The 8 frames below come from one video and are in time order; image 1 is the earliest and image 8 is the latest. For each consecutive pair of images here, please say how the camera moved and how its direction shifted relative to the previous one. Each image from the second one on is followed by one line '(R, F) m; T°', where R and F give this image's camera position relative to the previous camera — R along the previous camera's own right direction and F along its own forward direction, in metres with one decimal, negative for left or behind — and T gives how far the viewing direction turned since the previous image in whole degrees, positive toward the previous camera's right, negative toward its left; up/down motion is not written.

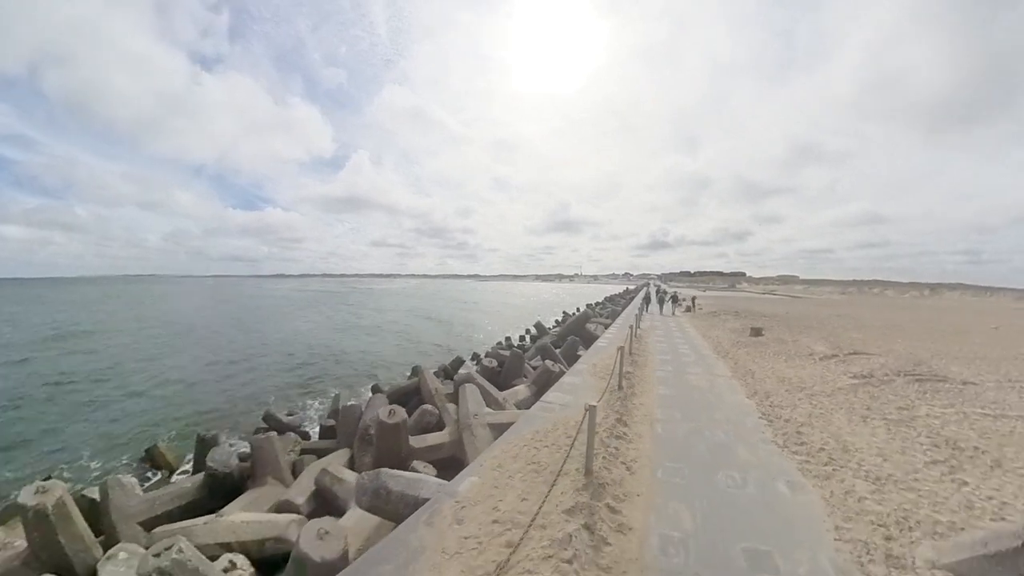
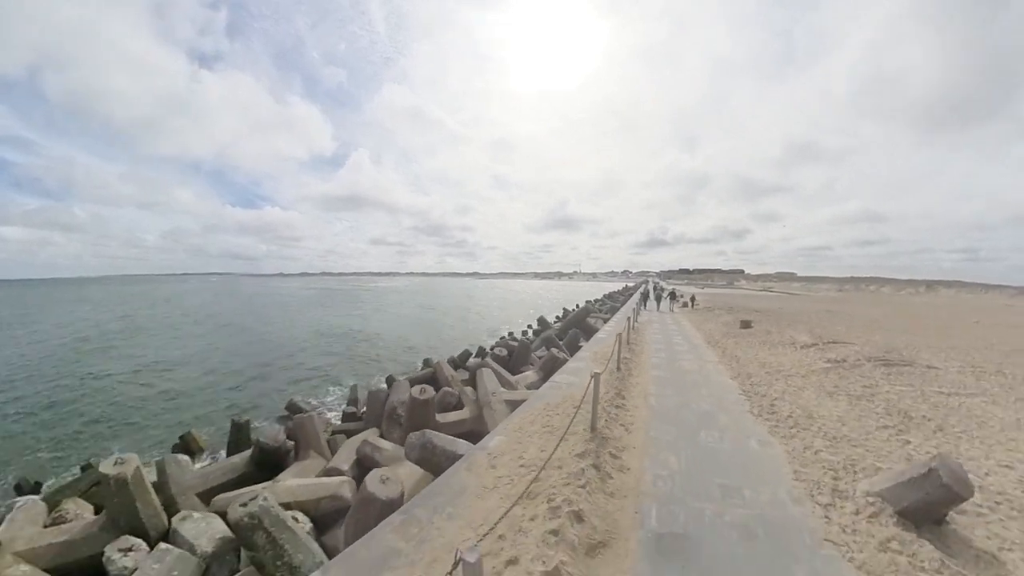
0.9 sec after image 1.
(-0.2, -1.0) m; 0°
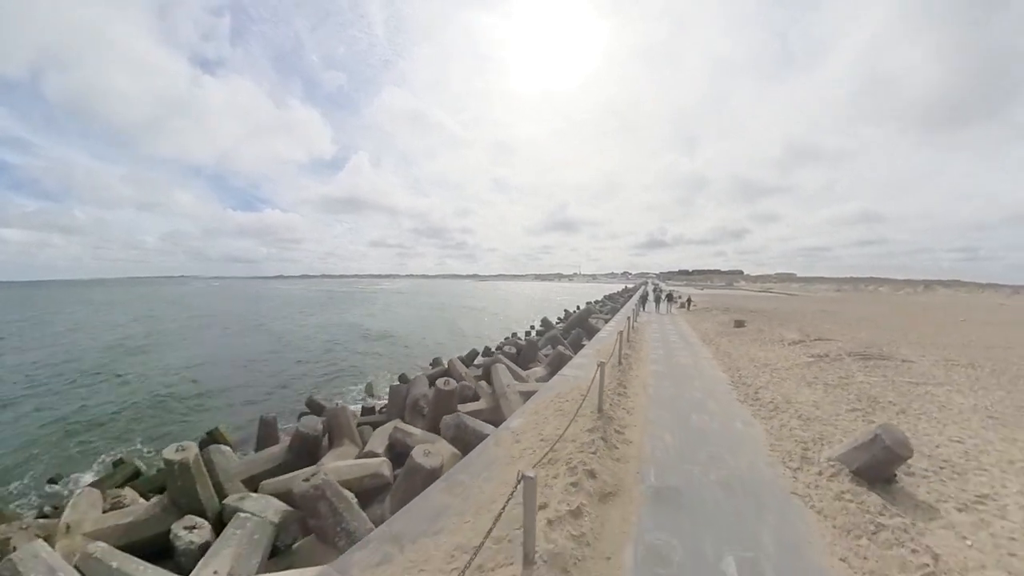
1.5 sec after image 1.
(-0.3, -0.9) m; 0°
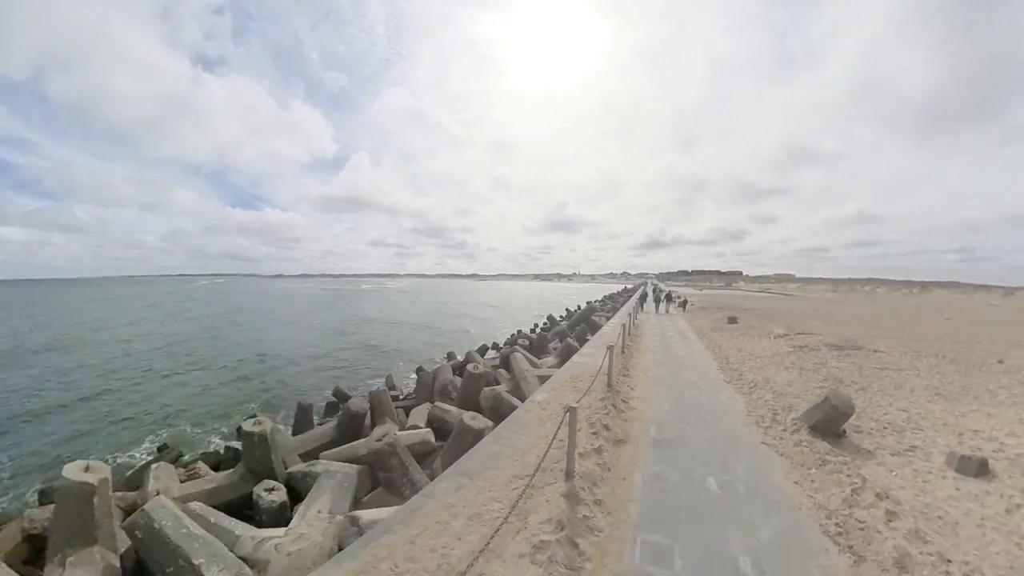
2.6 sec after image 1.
(-0.5, -1.3) m; 0°
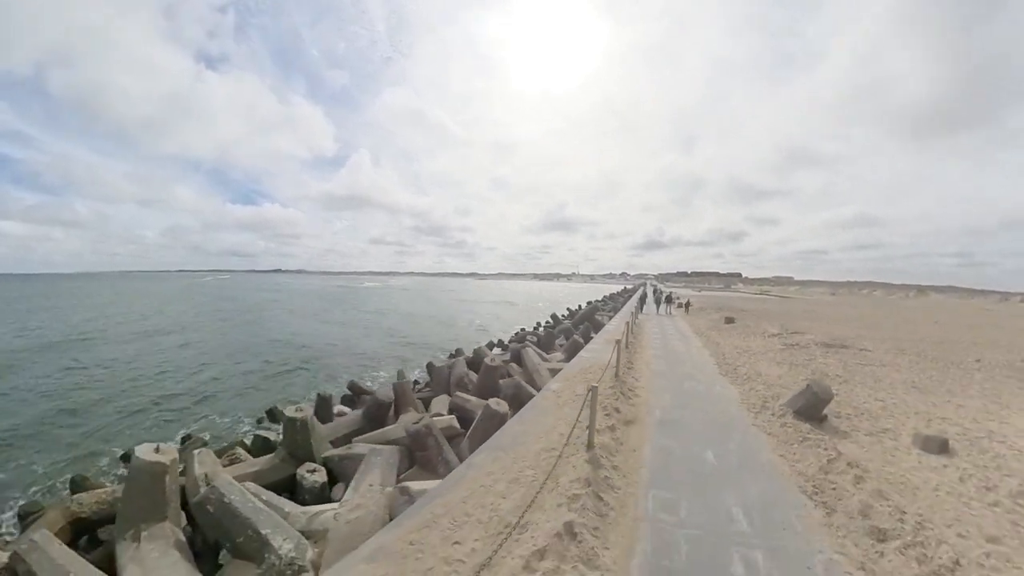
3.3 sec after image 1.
(-0.4, -0.8) m; 0°
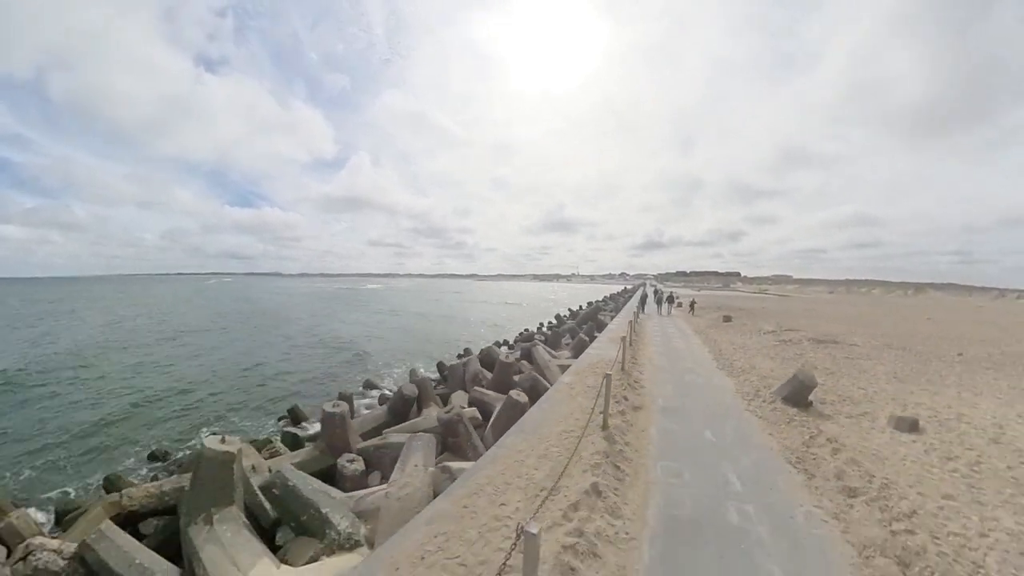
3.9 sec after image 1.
(-0.3, -0.8) m; 0°
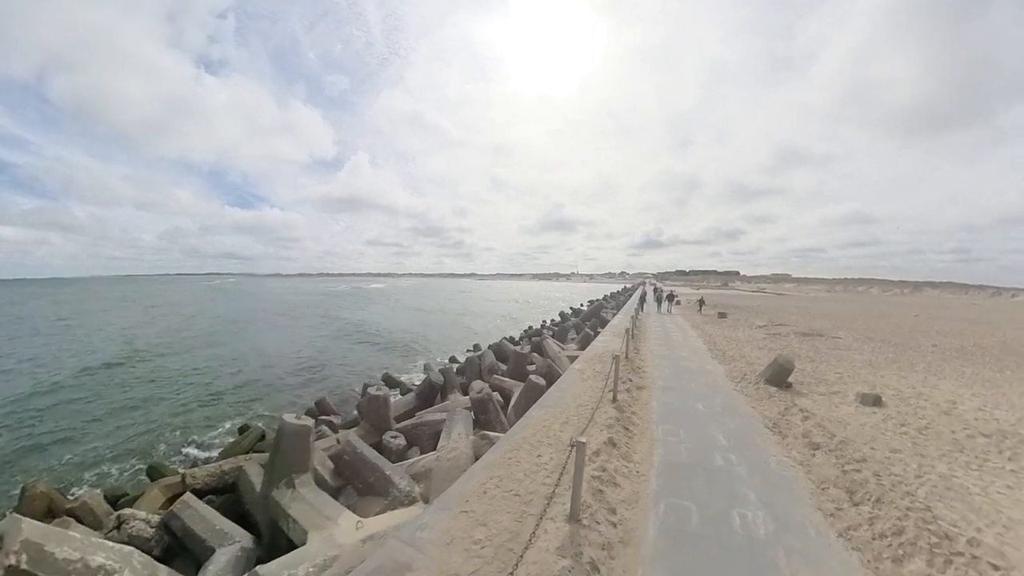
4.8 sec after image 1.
(-0.4, -1.2) m; 0°
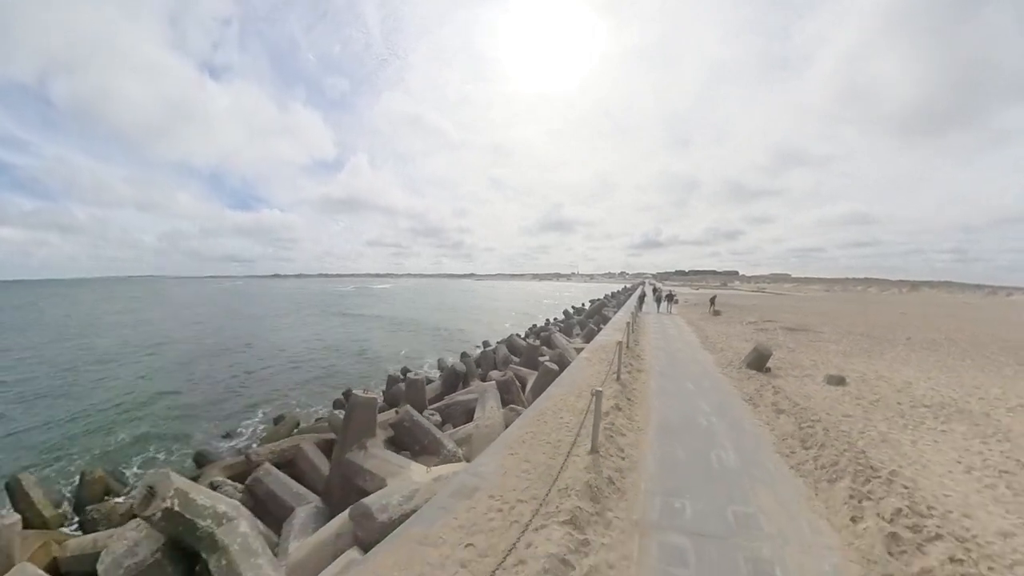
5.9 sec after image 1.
(-0.4, -1.5) m; 0°
